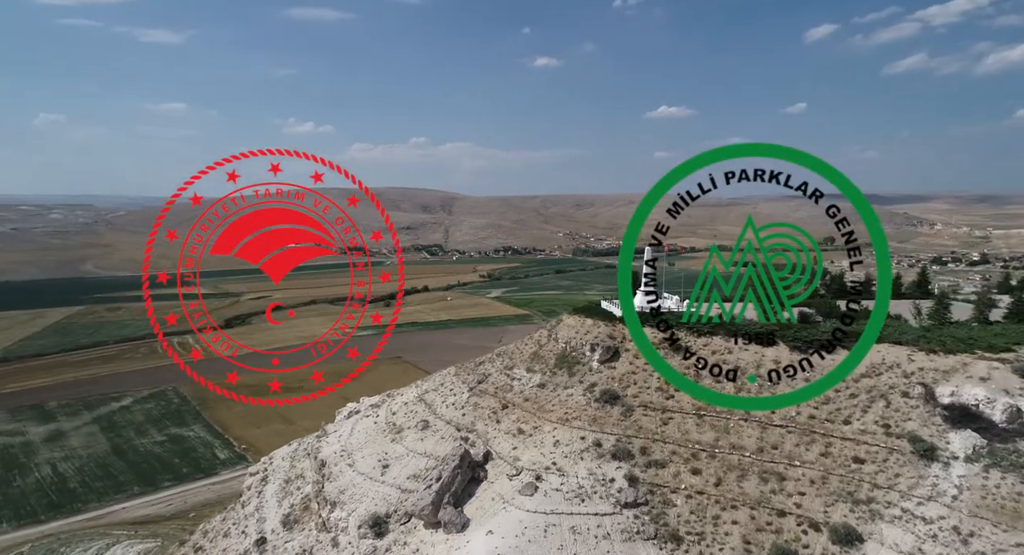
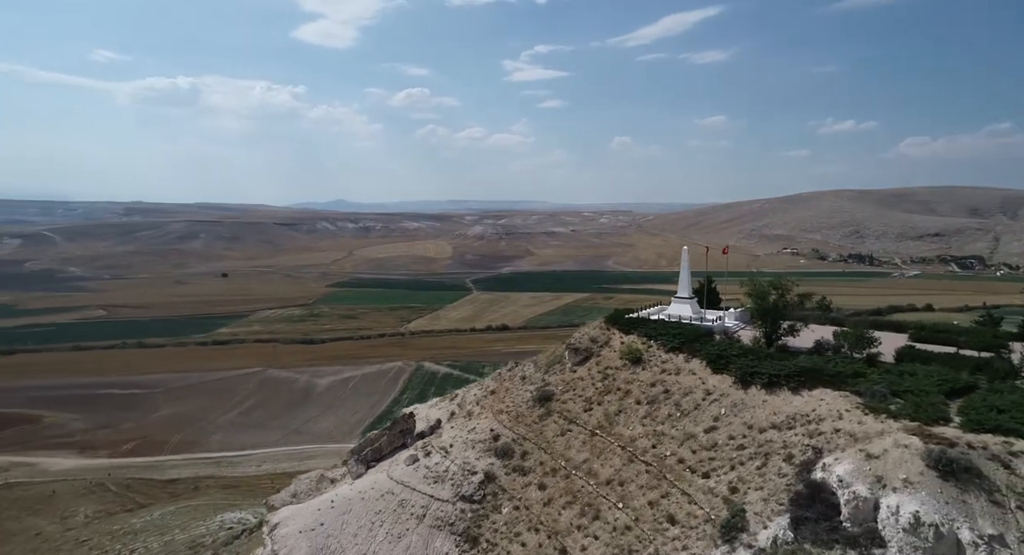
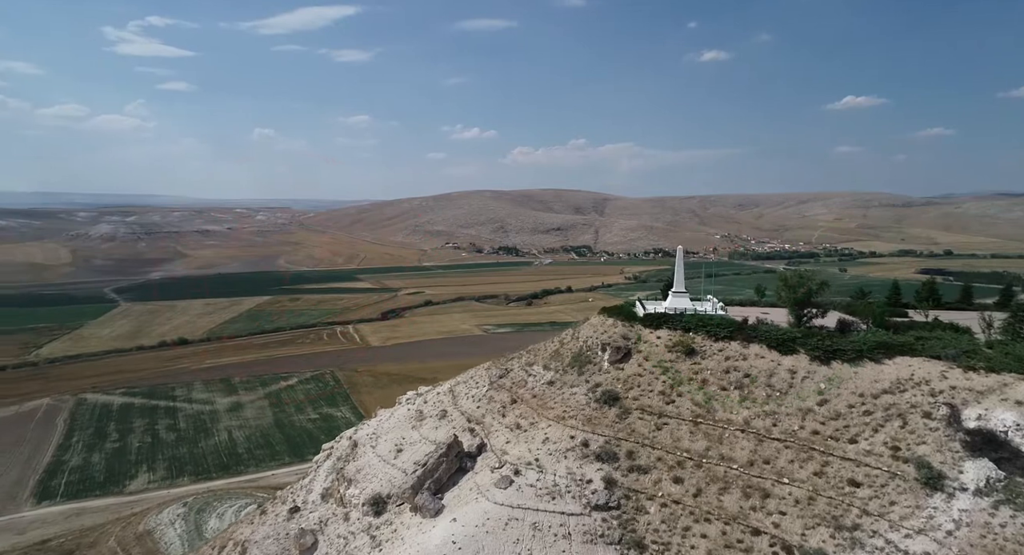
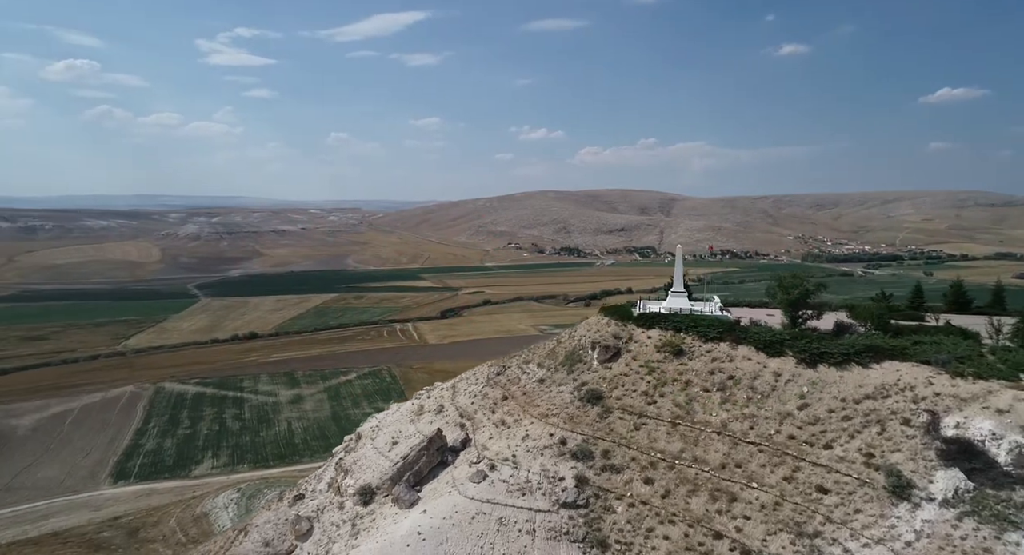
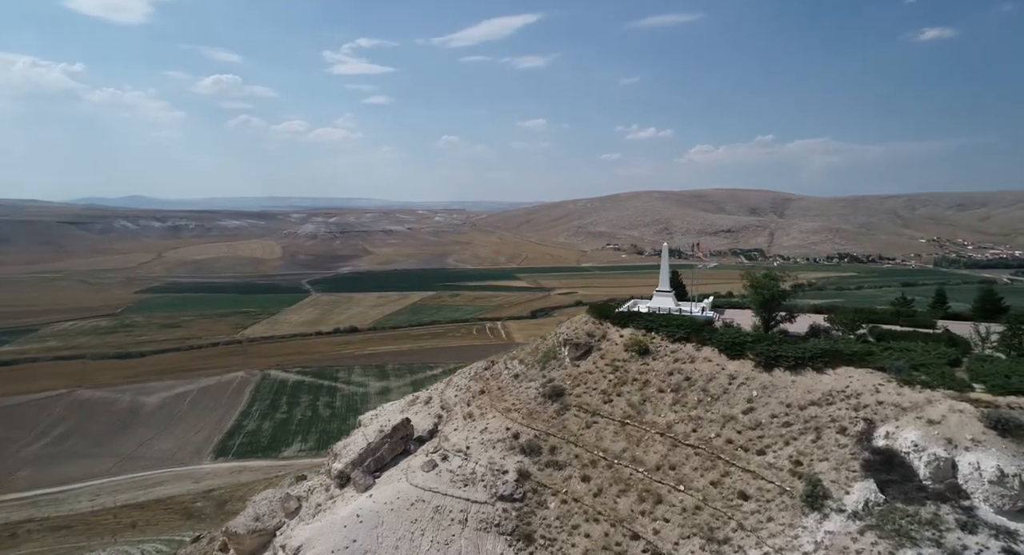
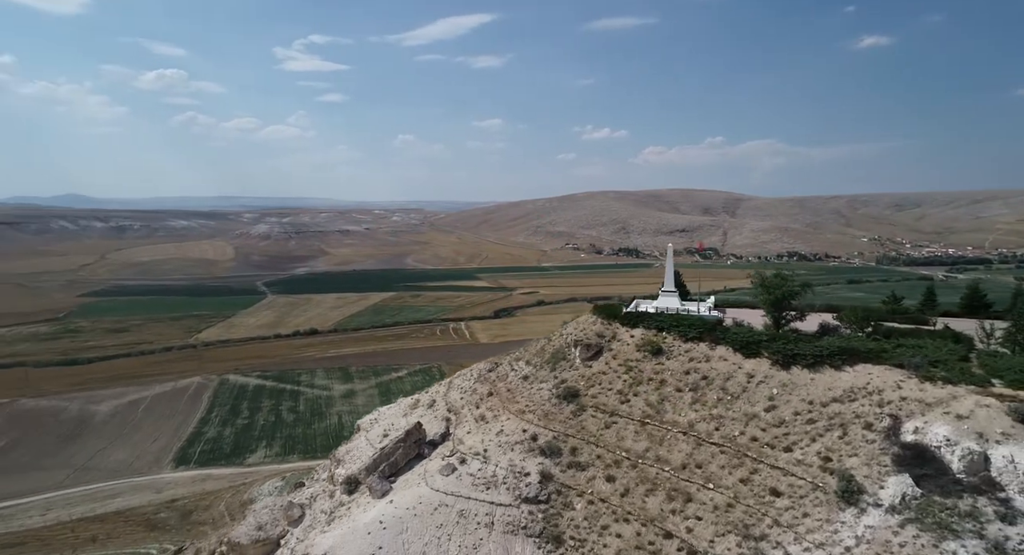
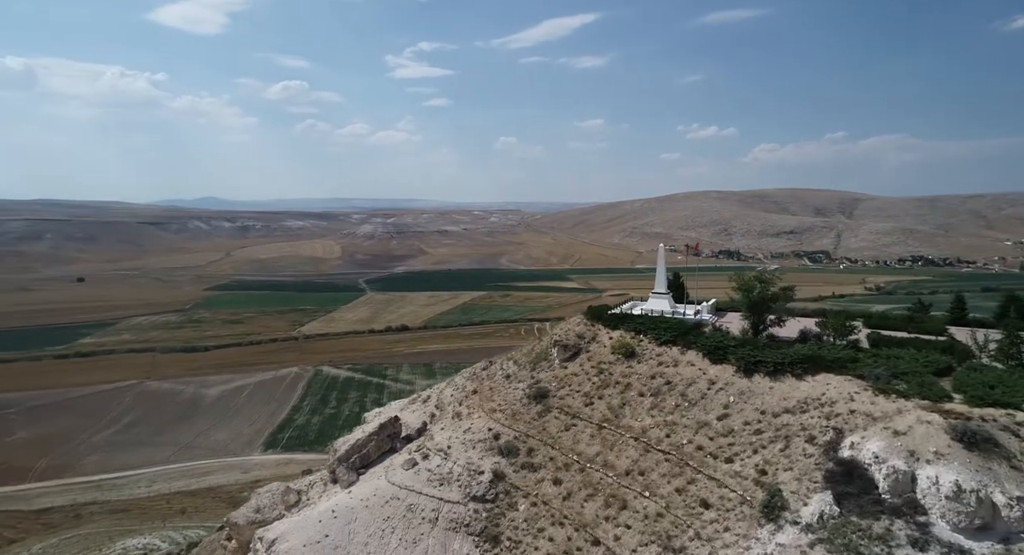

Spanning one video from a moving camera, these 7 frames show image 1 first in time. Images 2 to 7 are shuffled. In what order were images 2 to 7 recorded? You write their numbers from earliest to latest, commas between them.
3, 4, 6, 5, 7, 2
